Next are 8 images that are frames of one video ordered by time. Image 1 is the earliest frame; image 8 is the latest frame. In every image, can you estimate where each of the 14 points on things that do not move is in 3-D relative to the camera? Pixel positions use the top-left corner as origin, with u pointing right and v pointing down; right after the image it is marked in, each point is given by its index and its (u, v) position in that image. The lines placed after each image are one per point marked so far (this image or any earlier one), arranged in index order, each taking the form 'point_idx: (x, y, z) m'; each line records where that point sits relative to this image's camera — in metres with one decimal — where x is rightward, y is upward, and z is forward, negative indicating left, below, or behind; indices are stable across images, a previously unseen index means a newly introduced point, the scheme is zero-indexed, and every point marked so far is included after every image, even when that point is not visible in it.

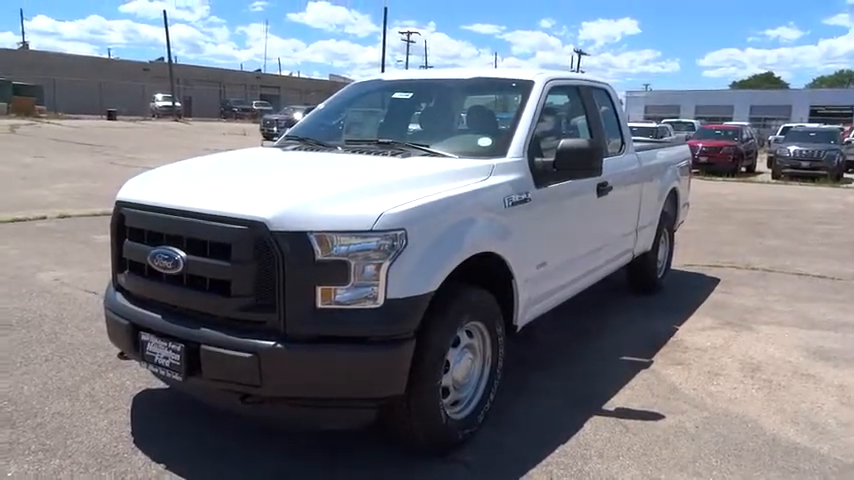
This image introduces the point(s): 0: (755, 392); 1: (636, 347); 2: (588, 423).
0: (+2.1, -1.0, +5.0) m
1: (+1.6, -0.8, +5.7) m
2: (+0.9, -1.1, +4.4) m
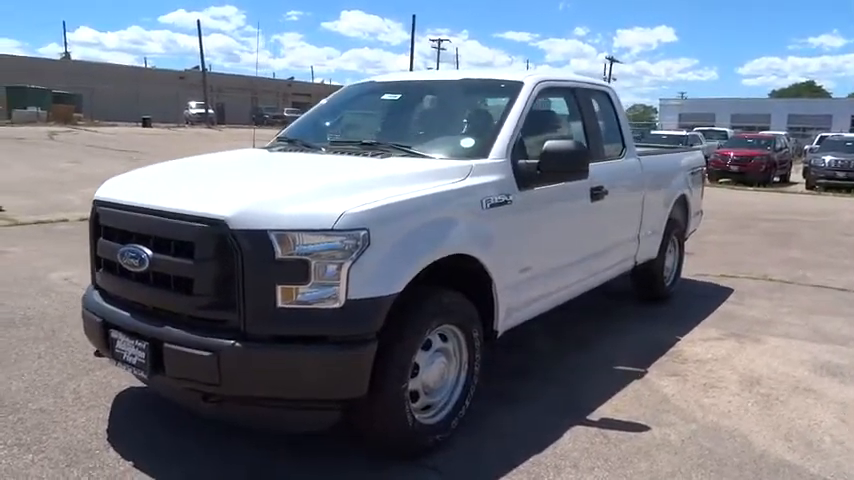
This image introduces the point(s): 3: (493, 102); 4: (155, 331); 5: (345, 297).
0: (+2.0, -1.0, +4.8) m
1: (+1.5, -0.8, +5.5) m
2: (+0.8, -1.1, +4.3) m
3: (+0.4, +0.9, +4.9) m
4: (-1.3, -0.4, +3.6) m
5: (-0.4, -0.3, +3.5) m
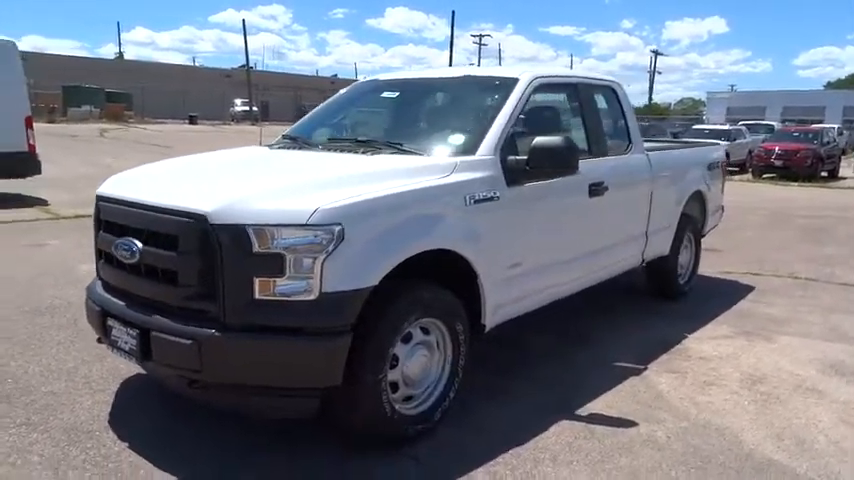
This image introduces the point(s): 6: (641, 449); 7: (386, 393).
0: (+2.0, -1.0, +4.7) m
1: (+1.5, -0.8, +5.5) m
2: (+0.7, -1.1, +4.4) m
3: (+0.4, +0.9, +4.9) m
4: (-1.4, -0.4, +3.8) m
5: (-0.5, -0.2, +3.6) m
6: (+1.2, -1.1, +4.1) m
7: (-0.2, -0.8, +3.9) m
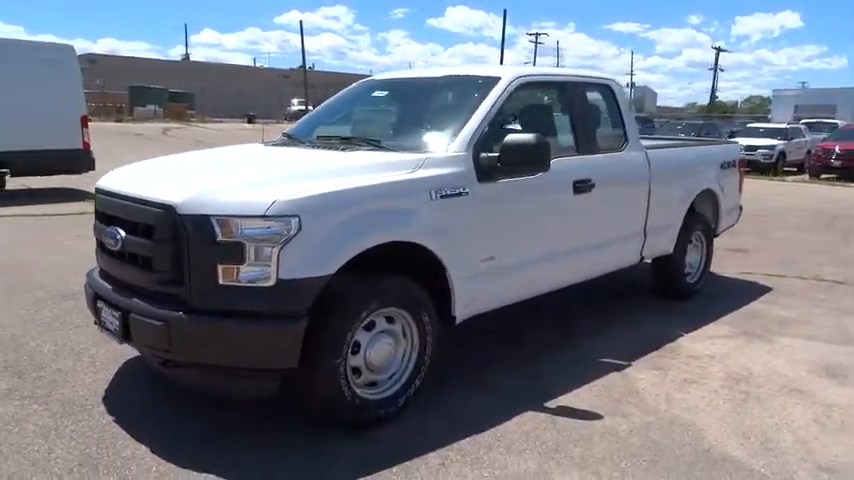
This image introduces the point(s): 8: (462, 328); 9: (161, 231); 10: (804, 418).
0: (+1.8, -1.0, +4.7) m
1: (+1.4, -0.8, +5.5) m
2: (+0.5, -1.0, +4.5) m
3: (+0.3, +0.9, +5.0) m
4: (-1.6, -0.3, +4.1) m
5: (-0.7, -0.2, +3.8) m
6: (+0.9, -1.1, +4.2) m
7: (-0.4, -0.7, +4.1) m
8: (+0.3, -0.7, +5.9) m
9: (-1.4, 0.0, +3.9) m
10: (+2.2, -1.1, +4.6) m
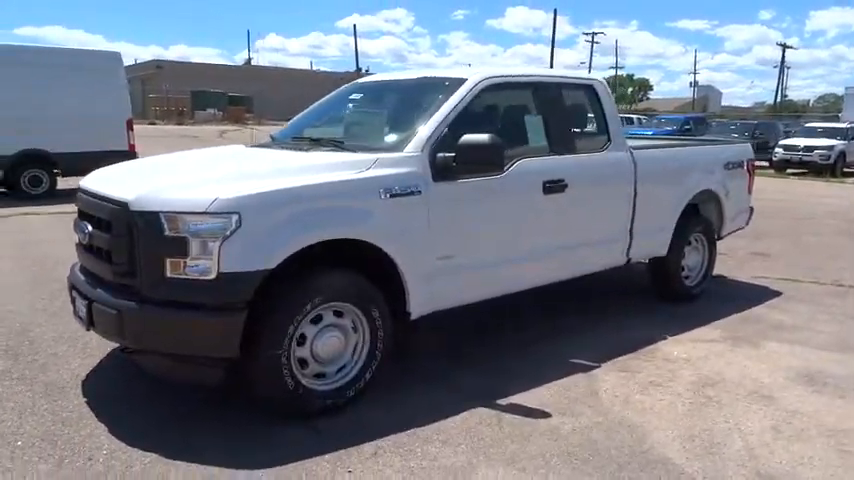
0: (+1.6, -1.0, +4.7) m
1: (+1.2, -0.8, +5.5) m
2: (+0.2, -1.0, +4.5) m
3: (0.0, +1.0, +5.1) m
4: (-2.0, -0.3, +4.4) m
5: (-1.1, -0.2, +4.0) m
6: (+0.6, -1.1, +4.2) m
7: (-0.8, -0.7, +4.3) m
8: (+0.1, -0.7, +6.0) m
9: (-1.7, +0.1, +4.2) m
10: (+1.9, -1.1, +4.5) m
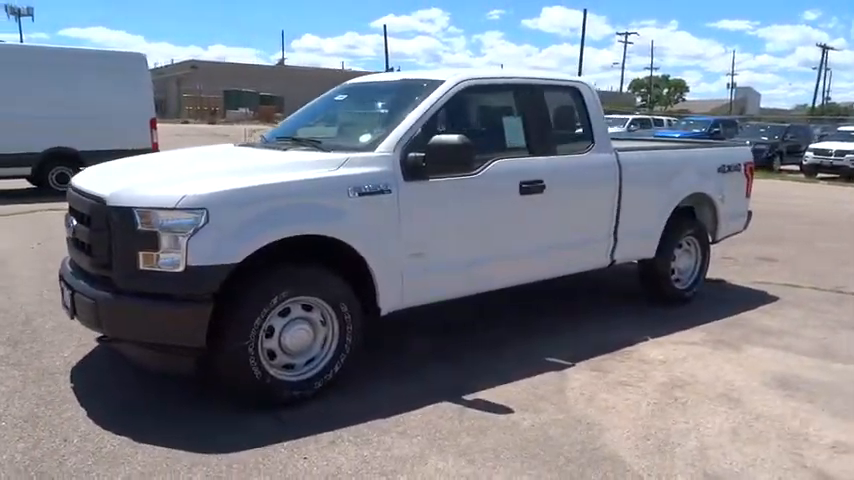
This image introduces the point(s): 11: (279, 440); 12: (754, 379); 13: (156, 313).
0: (+1.3, -1.0, +4.7) m
1: (+1.1, -0.8, +5.6) m
2: (0.0, -1.0, +4.7) m
3: (-0.1, +1.0, +5.3) m
4: (-2.2, -0.3, +4.7) m
5: (-1.3, -0.1, +4.2) m
6: (+0.4, -1.1, +4.3) m
7: (-1.0, -0.7, +4.4) m
8: (0.0, -0.7, +6.1) m
9: (-1.9, +0.1, +4.4) m
10: (+1.7, -1.1, +4.5) m
11: (-0.8, -1.1, +4.2) m
12: (+2.2, -0.9, +5.2) m
13: (-1.5, -0.4, +4.3) m
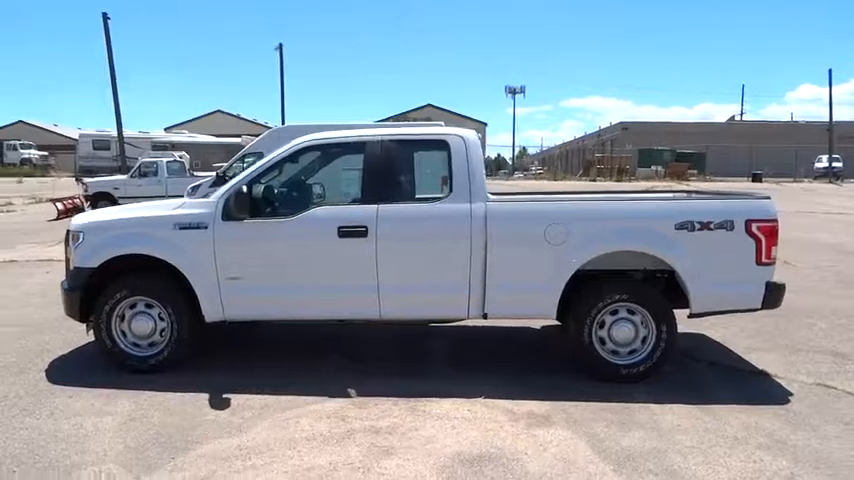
0: (+1.0, -1.4, +5.1) m
1: (+0.8, -1.2, +6.0) m
2: (-0.3, -1.3, +5.1) m
3: (-0.2, +0.7, +5.7) m
4: (-2.4, -0.3, +5.2) m
5: (-1.5, -0.3, +4.7) m
6: (+0.1, -1.4, +4.8) m
7: (-1.3, -0.9, +4.9) m
8: (-0.2, -0.9, +6.5) m
9: (-2.1, 0.0, +4.9) m
10: (+1.4, -1.5, +4.9) m
11: (-1.1, -1.3, +4.7) m
12: (+1.9, -1.4, +5.6) m
13: (-1.8, -0.5, +4.7) m
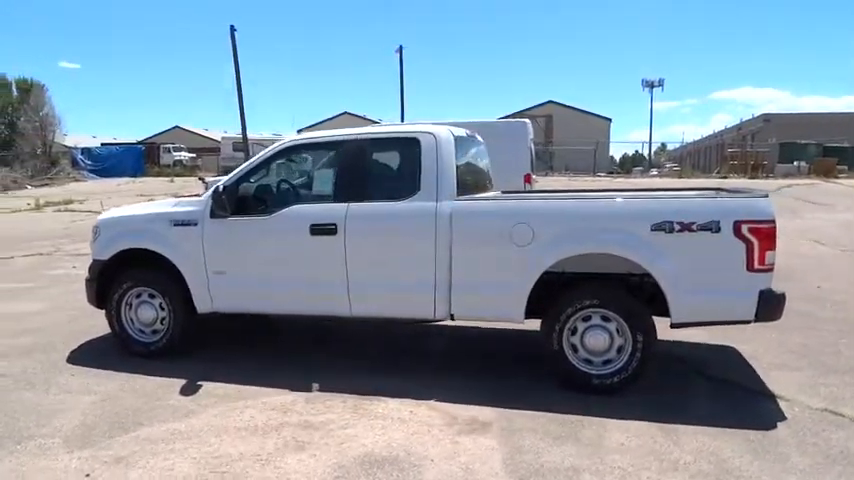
0: (+0.7, -1.4, +4.9) m
1: (+0.7, -1.2, +5.8) m
2: (-0.6, -1.3, +5.2) m
3: (-0.3, +0.7, +5.7) m
4: (-2.6, -0.3, +5.7) m
5: (-1.9, -0.2, +5.1) m
6: (-0.4, -1.4, +4.7) m
7: (-1.6, -0.8, +5.2) m
8: (-0.2, -0.9, +6.5) m
9: (-2.4, +0.1, +5.4) m
10: (+1.0, -1.5, +4.6) m
11: (-1.5, -1.3, +4.9) m
12: (+1.6, -1.5, +5.1) m
13: (-2.1, -0.5, +5.1) m
